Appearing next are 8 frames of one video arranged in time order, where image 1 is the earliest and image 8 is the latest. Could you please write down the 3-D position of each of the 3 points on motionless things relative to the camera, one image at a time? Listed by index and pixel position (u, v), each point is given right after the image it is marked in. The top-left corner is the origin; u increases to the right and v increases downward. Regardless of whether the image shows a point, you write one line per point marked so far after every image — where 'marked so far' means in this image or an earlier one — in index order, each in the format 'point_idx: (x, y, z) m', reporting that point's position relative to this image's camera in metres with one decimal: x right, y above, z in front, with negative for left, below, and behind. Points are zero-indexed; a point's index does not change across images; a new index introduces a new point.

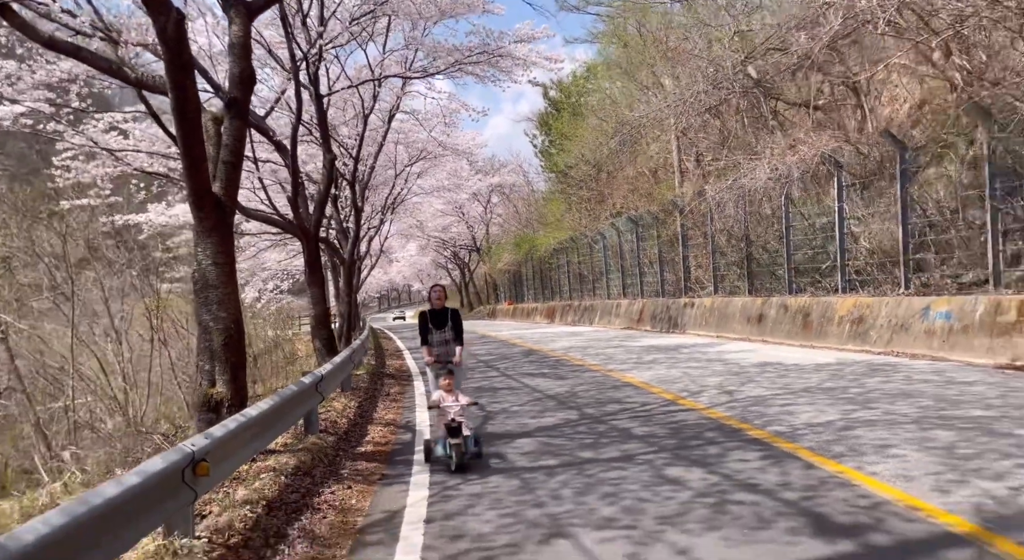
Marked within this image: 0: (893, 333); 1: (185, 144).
0: (+5.6, -0.8, +11.7) m
1: (-2.4, +0.9, +5.7) m
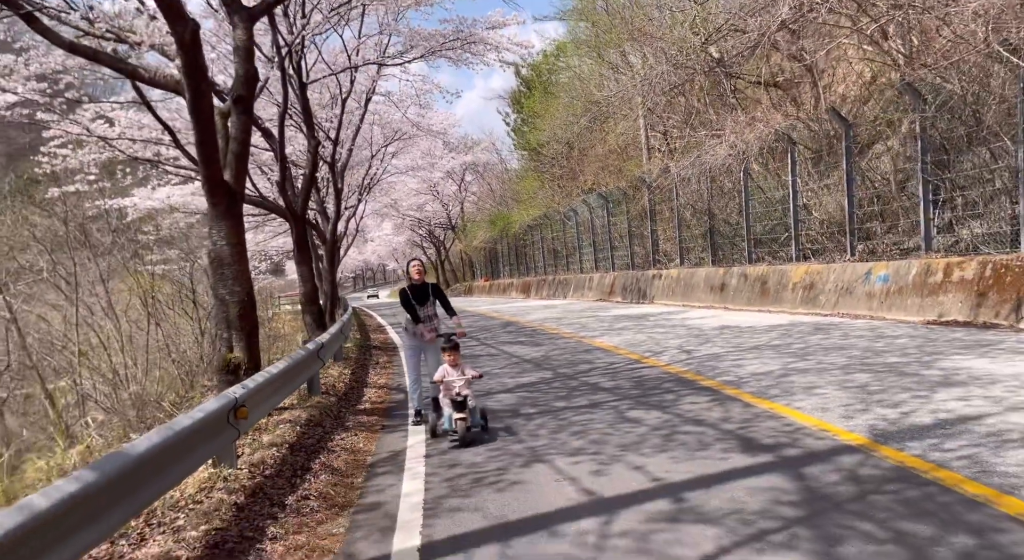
0: (+5.3, -0.3, +12.8) m
1: (-2.5, +1.1, +6.5) m
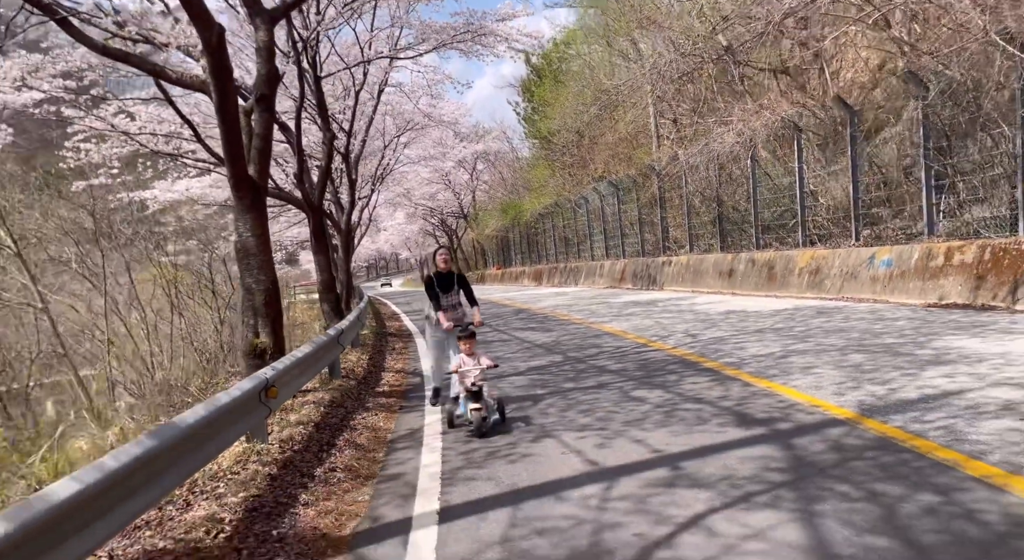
0: (+5.5, 0.0, +13.1) m
1: (-2.5, +1.2, +6.9) m
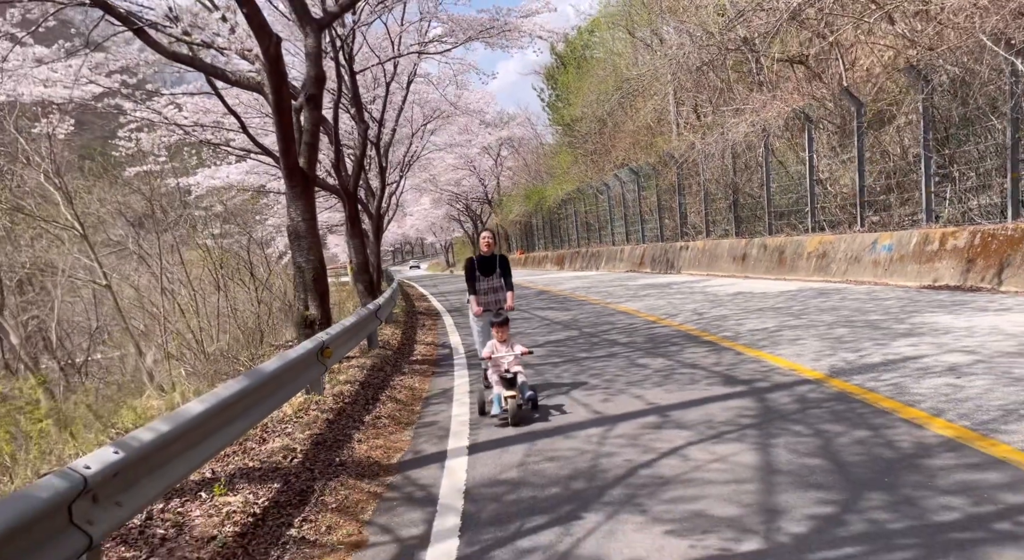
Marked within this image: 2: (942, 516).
0: (+5.9, +0.3, +13.8) m
1: (-2.3, +1.4, +7.8) m
2: (+1.7, -0.9, +3.2) m
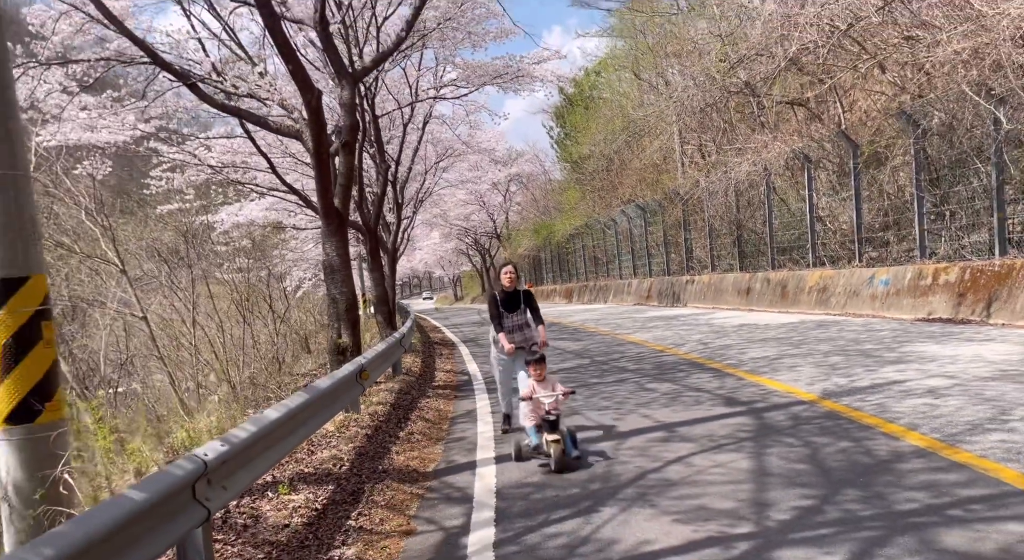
0: (+6.1, -0.3, +14.4) m
1: (-2.1, +1.1, +8.6) m
2: (+1.9, -1.1, +3.8) m
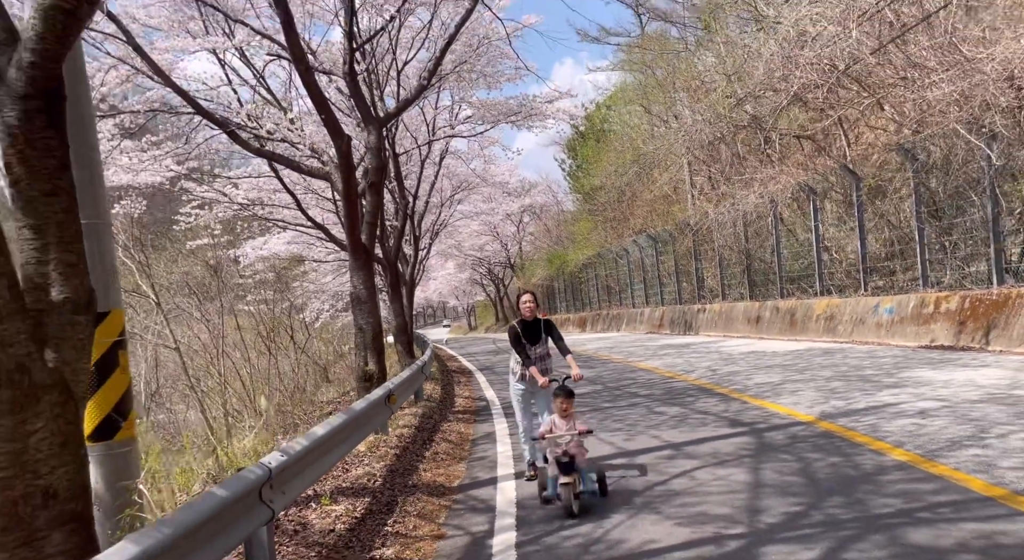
0: (+6.4, -0.9, +14.9) m
1: (-1.9, +0.7, +9.2) m
2: (+2.0, -1.2, +4.3) m
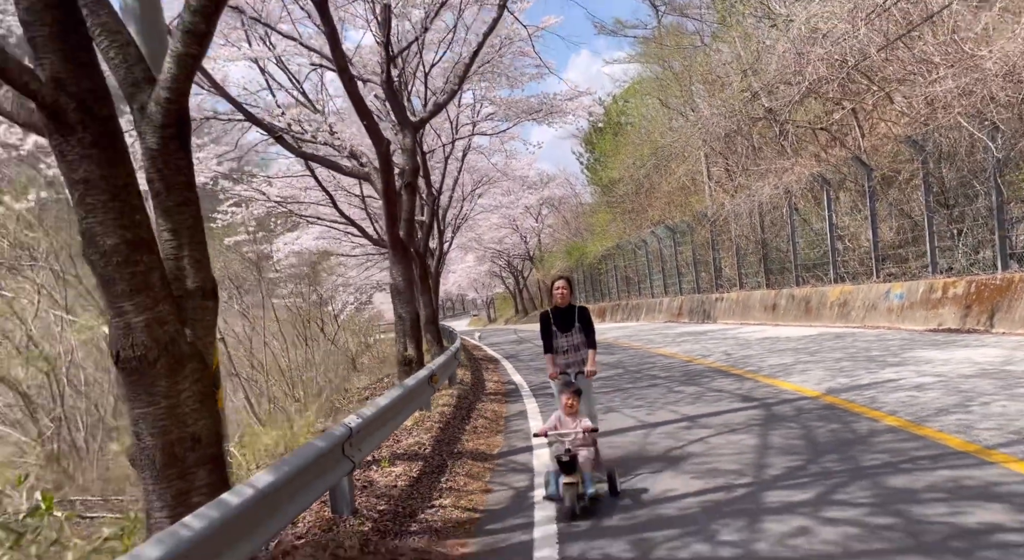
0: (+6.9, -0.6, +15.4) m
1: (-1.6, +0.8, +10.0) m
2: (+2.2, -1.1, +5.0) m
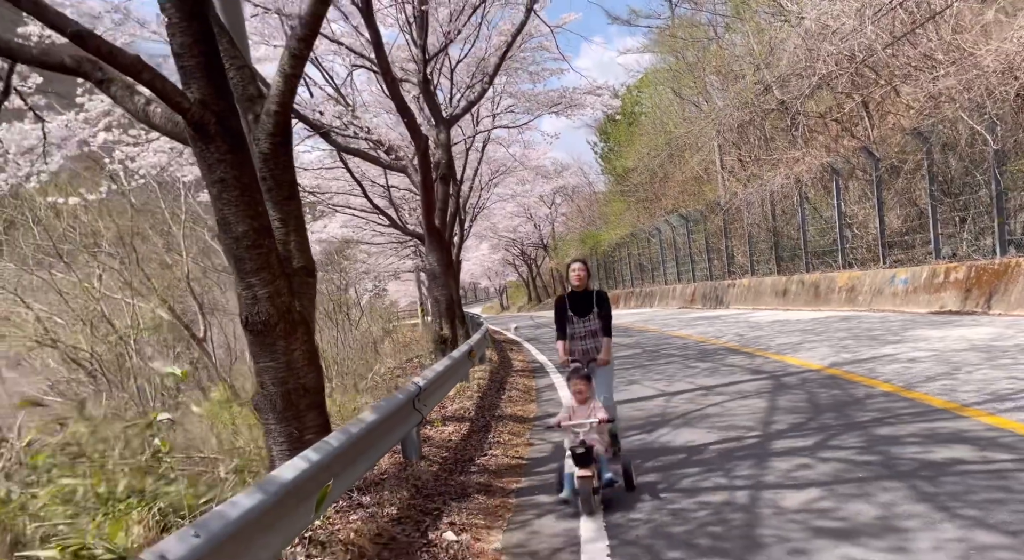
0: (+7.3, -0.3, +16.2) m
1: (-1.2, +1.0, +10.8) m
2: (+2.5, -1.0, +5.8) m
